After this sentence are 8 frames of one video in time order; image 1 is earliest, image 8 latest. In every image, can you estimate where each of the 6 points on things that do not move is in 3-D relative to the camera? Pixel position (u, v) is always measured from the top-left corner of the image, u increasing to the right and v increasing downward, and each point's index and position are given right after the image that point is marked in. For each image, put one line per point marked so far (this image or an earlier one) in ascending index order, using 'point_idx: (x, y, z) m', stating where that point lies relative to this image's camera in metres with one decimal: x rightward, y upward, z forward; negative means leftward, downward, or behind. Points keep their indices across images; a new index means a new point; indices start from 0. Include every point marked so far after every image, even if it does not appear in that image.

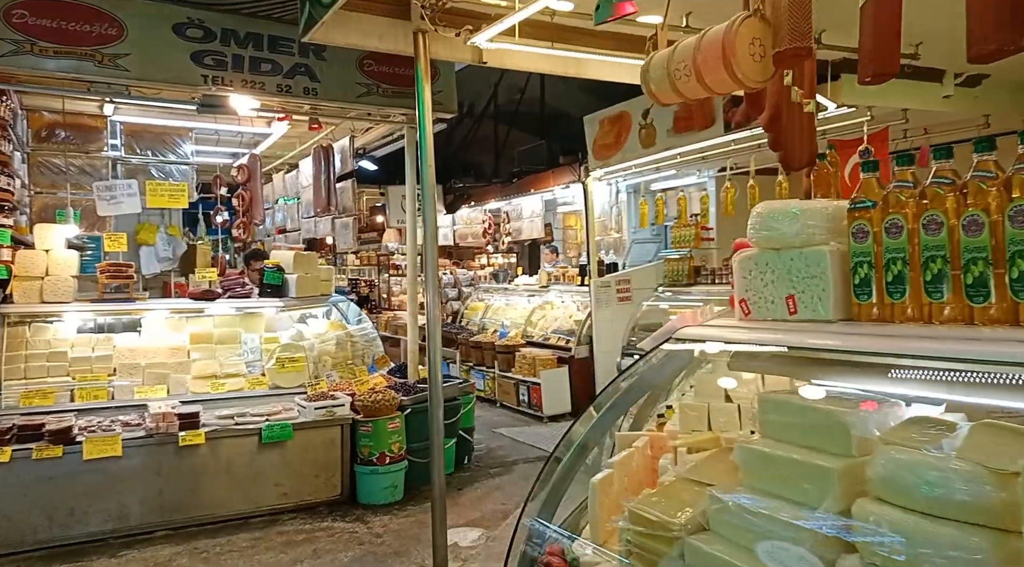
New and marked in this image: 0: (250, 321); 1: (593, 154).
0: (-1.9, -0.3, +5.4) m
1: (+0.8, +1.3, +7.4) m
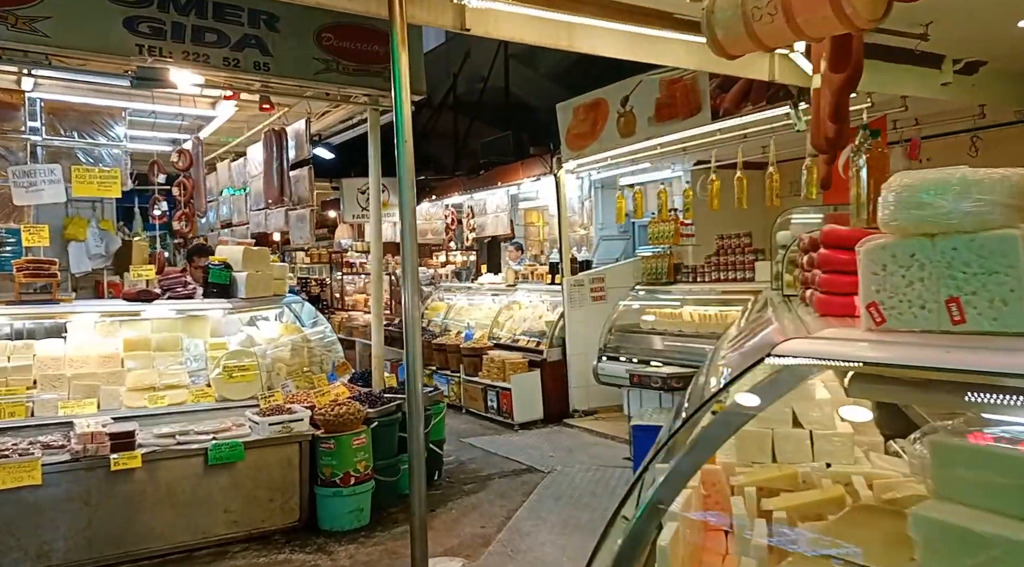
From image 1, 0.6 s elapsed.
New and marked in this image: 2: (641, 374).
0: (-2.0, -0.3, +4.8) m
1: (+0.5, +1.3, +7.0) m
2: (+1.0, -0.7, +5.7) m
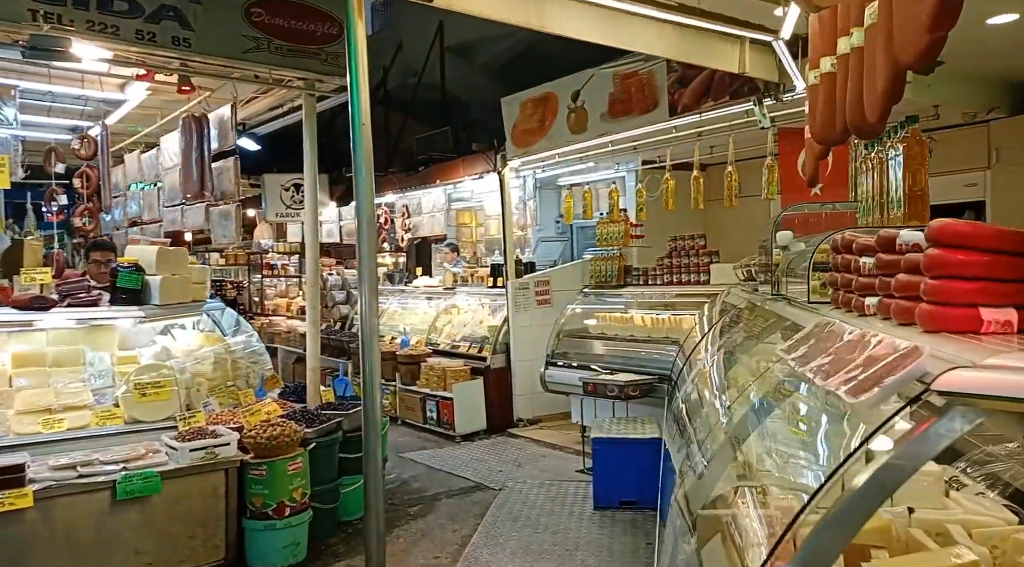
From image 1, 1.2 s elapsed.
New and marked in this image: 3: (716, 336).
0: (-2.3, -0.3, +4.2) m
1: (0.0, +1.3, +6.6) m
2: (+0.6, -0.7, +5.4) m
3: (+1.0, -0.3, +3.9) m
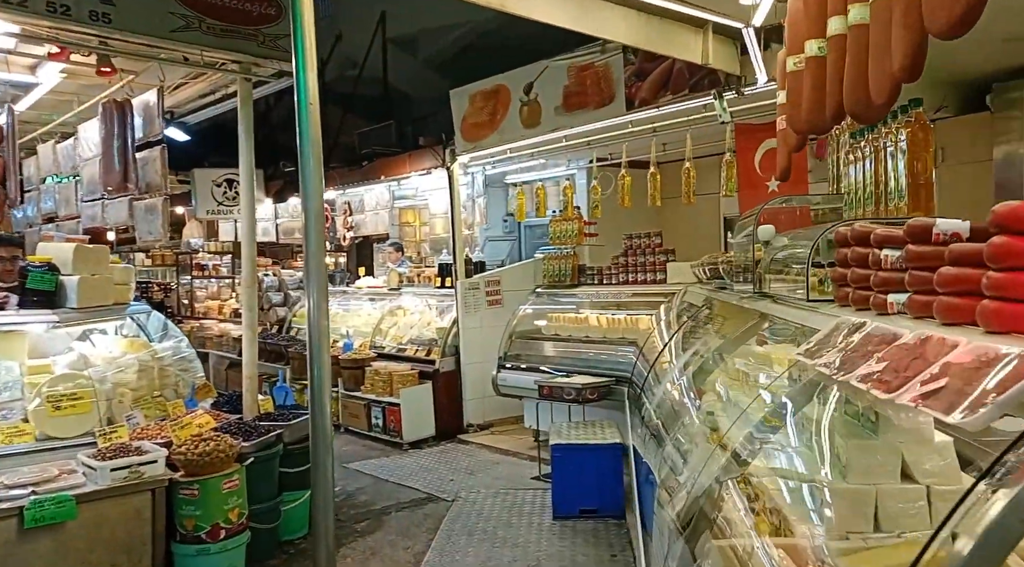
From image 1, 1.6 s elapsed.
0: (-2.5, -0.3, +3.7) m
1: (-0.4, +1.3, +6.3) m
2: (+0.3, -0.7, +5.2) m
3: (+0.8, -0.3, +3.7) m
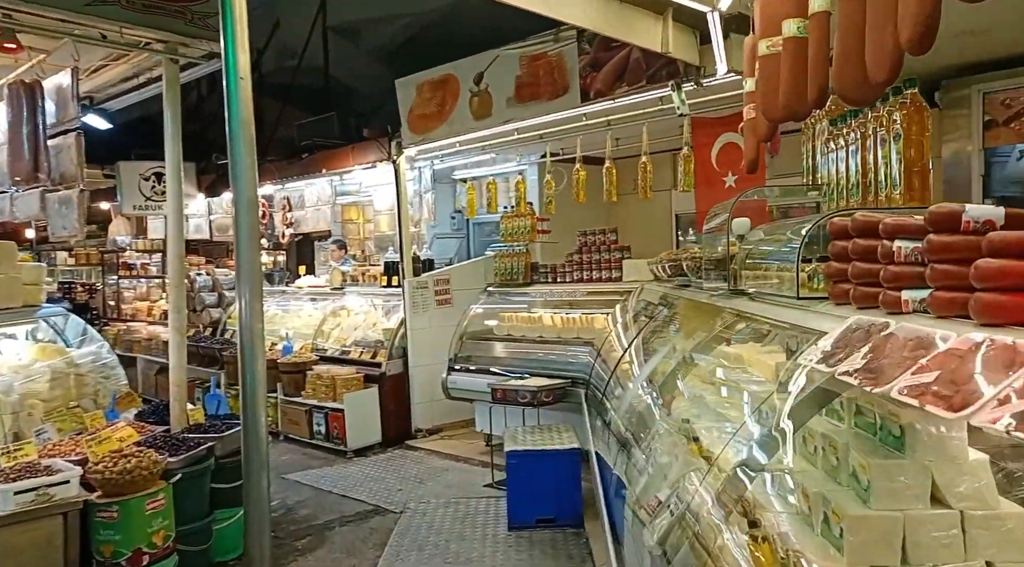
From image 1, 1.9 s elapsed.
0: (-2.7, -0.3, +3.3) m
1: (-0.8, +1.3, +6.1) m
2: (-0.1, -0.7, +4.9) m
3: (+0.6, -0.3, +3.5) m
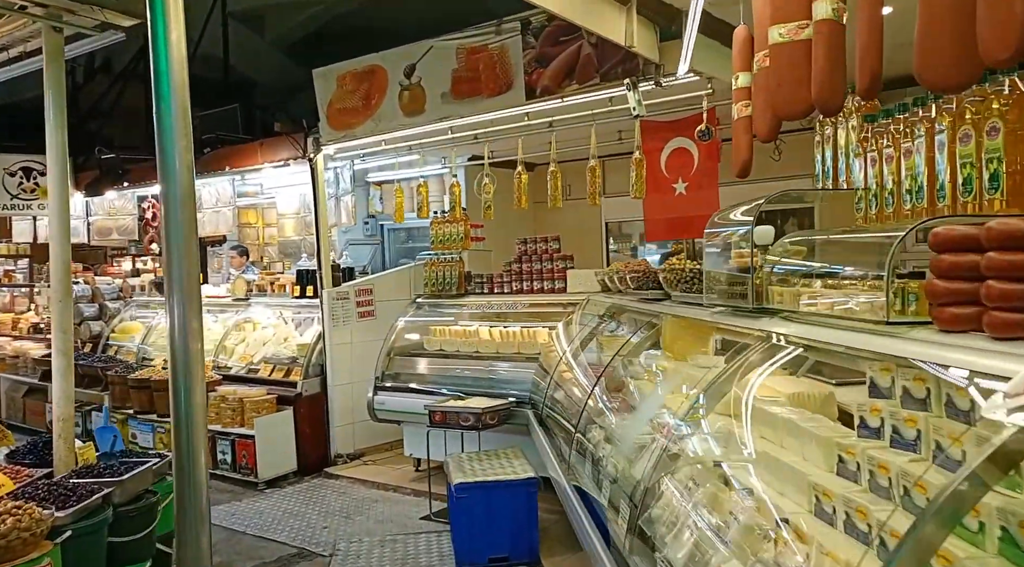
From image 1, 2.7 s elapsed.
0: (-2.8, -0.4, +2.5) m
1: (-1.3, +1.2, +5.5) m
2: (-0.4, -0.8, +4.5) m
3: (+0.4, -0.3, +3.2) m
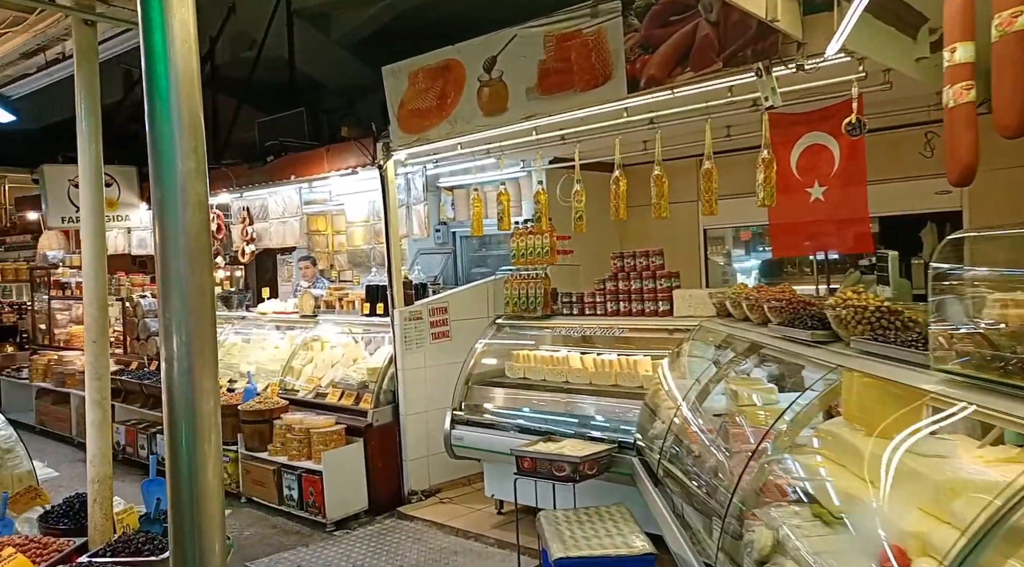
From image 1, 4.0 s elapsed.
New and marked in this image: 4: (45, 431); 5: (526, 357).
0: (-2.5, -0.5, +2.1) m
1: (-0.7, +1.1, +5.0) m
2: (+0.1, -0.9, +3.9) m
3: (+0.8, -0.4, +2.5) m
4: (-5.3, -1.7, +8.6) m
5: (+0.1, -0.5, +4.6) m
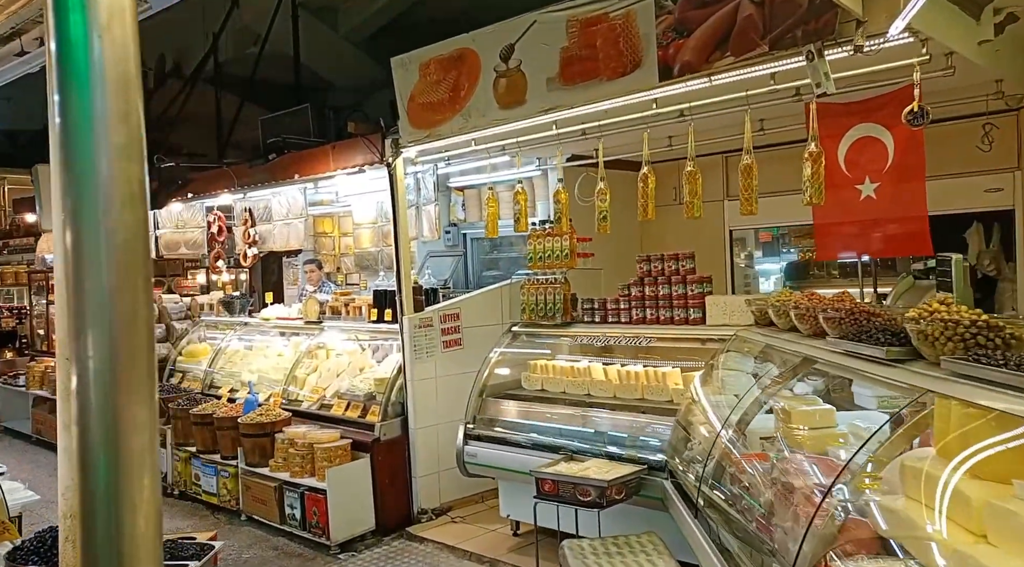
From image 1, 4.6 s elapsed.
0: (-2.4, -0.5, +1.8) m
1: (-0.6, +1.0, +4.6) m
2: (+0.2, -0.9, +3.5) m
3: (+0.9, -0.5, +2.2) m
4: (-5.2, -1.7, +8.3) m
5: (+0.2, -0.5, +4.3) m
